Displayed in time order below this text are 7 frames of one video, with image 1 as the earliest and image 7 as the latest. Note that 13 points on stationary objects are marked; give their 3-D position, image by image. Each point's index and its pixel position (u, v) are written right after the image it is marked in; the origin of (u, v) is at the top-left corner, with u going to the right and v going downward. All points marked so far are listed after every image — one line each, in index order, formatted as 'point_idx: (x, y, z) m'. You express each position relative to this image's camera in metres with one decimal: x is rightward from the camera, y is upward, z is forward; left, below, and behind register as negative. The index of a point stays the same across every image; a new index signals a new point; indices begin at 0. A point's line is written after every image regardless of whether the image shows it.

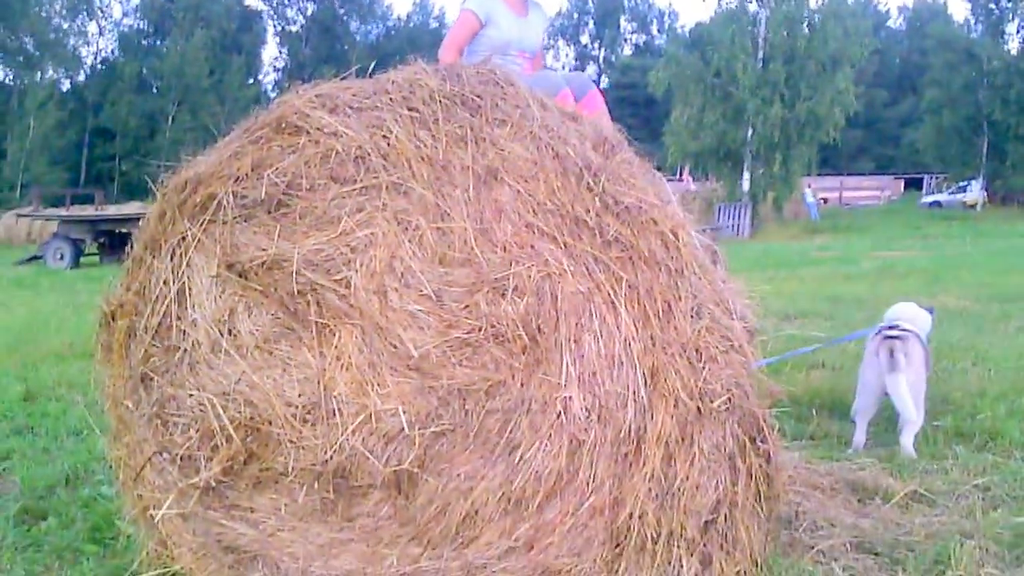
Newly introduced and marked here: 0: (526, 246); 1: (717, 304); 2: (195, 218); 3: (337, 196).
0: (0.0, +0.1, +3.6) m
1: (+0.7, -0.1, +3.7) m
2: (-1.1, +0.2, +3.8) m
3: (-0.6, +0.3, +3.7) m
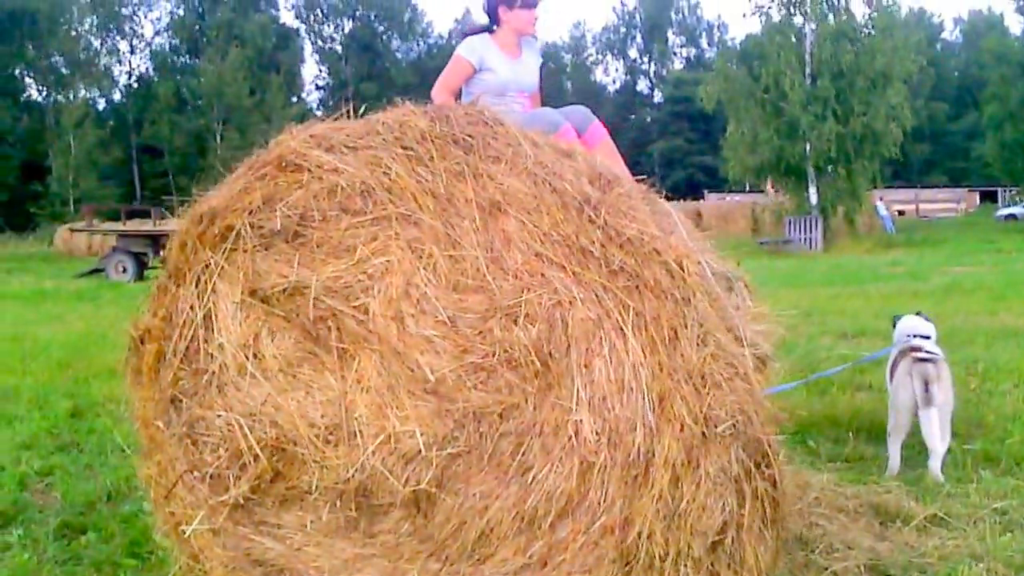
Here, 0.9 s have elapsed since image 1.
0: (+0.1, +0.1, +3.7) m
1: (+0.7, -0.1, +3.8) m
2: (-1.1, +0.1, +4.0) m
3: (-0.5, +0.2, +3.8) m
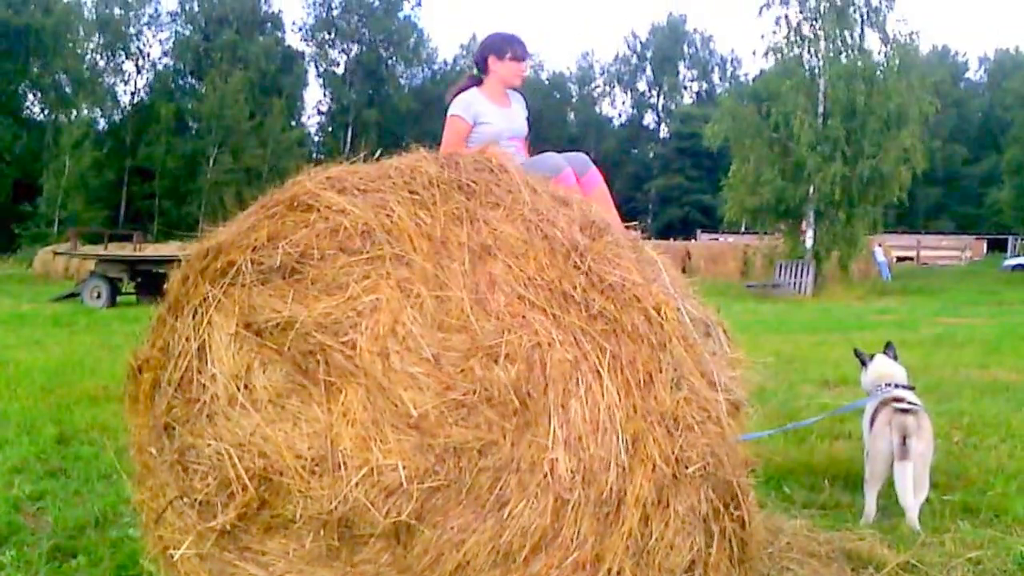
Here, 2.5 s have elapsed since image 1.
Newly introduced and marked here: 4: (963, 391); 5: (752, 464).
0: (0.0, -0.1, +3.9) m
1: (+0.6, -0.3, +4.0) m
2: (-1.1, 0.0, +4.2) m
3: (-0.6, +0.1, +4.0) m
4: (+3.8, -0.8, +9.3) m
5: (+0.9, -0.7, +4.2) m
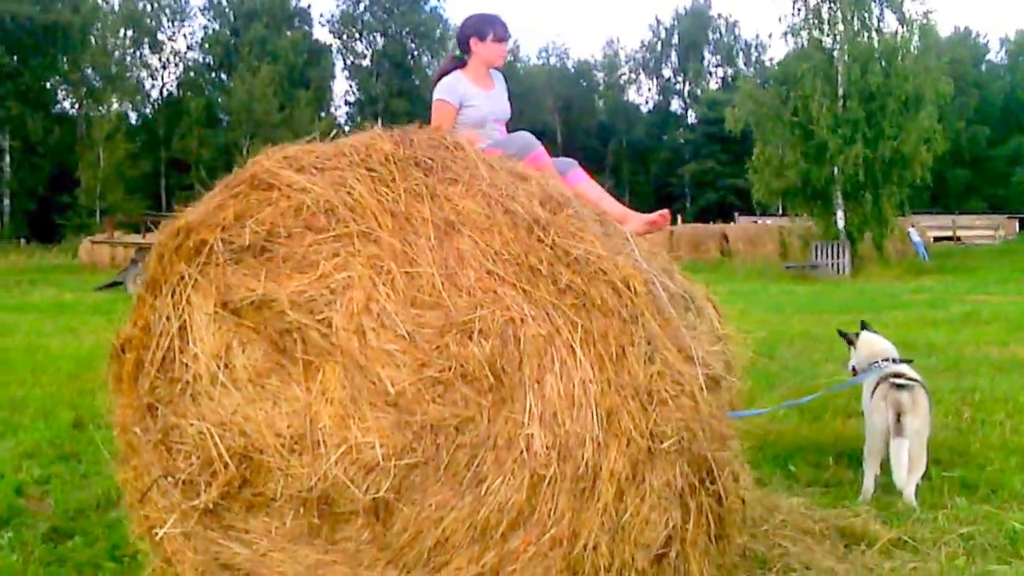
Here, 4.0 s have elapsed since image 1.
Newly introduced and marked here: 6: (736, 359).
0: (-0.1, 0.0, +3.8) m
1: (+0.6, -0.2, +3.9) m
2: (-1.2, +0.1, +4.2) m
3: (-0.7, +0.2, +4.0) m
4: (+3.9, -0.7, +9.2) m
5: (+0.8, -0.6, +4.2) m
6: (+1.0, -0.3, +4.9) m
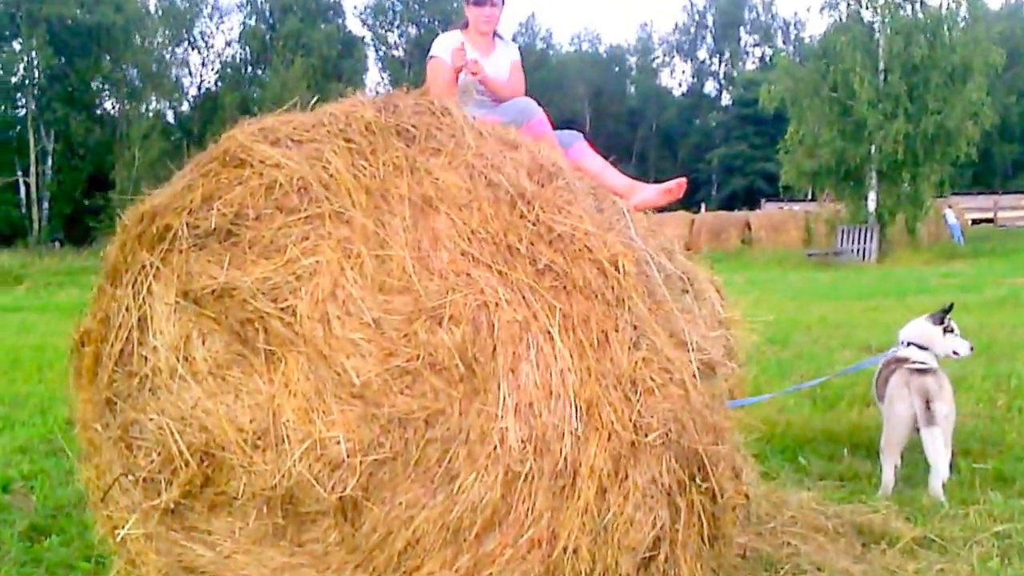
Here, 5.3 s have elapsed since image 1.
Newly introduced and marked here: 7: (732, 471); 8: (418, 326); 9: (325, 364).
0: (-0.2, 0.0, +3.6) m
1: (+0.5, -0.2, +3.6) m
2: (-1.3, +0.1, +3.9) m
3: (-0.8, +0.2, +3.7) m
4: (+4.1, -0.5, +8.8) m
5: (+0.8, -0.5, +3.9) m
6: (+0.9, -0.2, +4.6) m
7: (+0.8, -0.6, +3.9) m
8: (-0.3, -0.1, +3.5) m
9: (-0.6, -0.2, +3.6) m
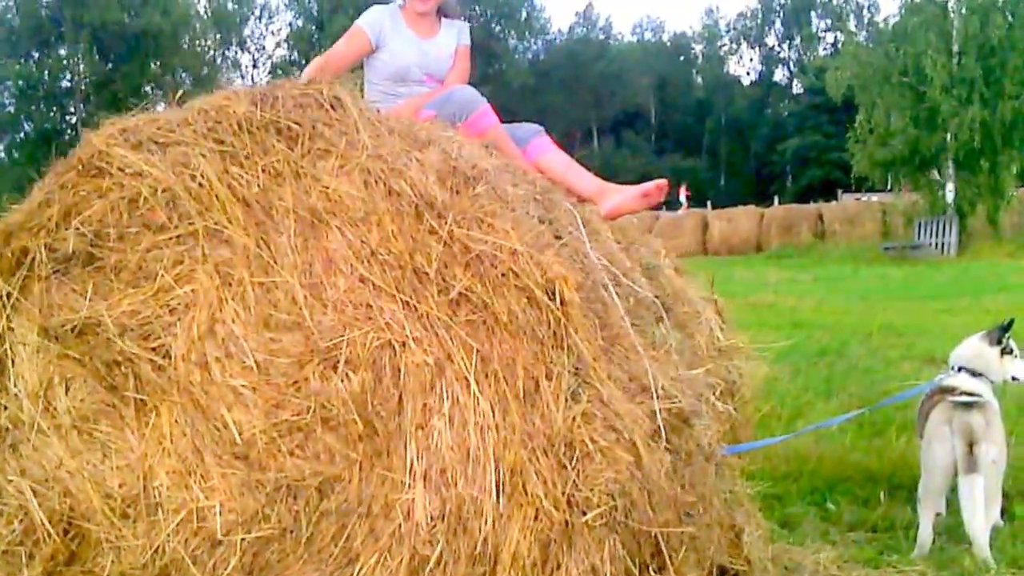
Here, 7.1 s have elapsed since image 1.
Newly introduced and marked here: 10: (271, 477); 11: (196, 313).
0: (-0.4, 0.0, +2.9) m
1: (+0.3, -0.2, +2.9) m
2: (-1.5, 0.0, +3.3) m
3: (-1.0, +0.1, +3.1) m
4: (+4.2, -0.5, +7.8) m
5: (+0.6, -0.6, +3.1) m
6: (+0.8, -0.3, +3.8) m
7: (+0.6, -0.7, +3.1) m
8: (-0.5, -0.2, +2.8) m
9: (-0.8, -0.3, +2.9) m
10: (-0.6, -0.5, +2.8) m
11: (-0.9, -0.1, +3.0) m
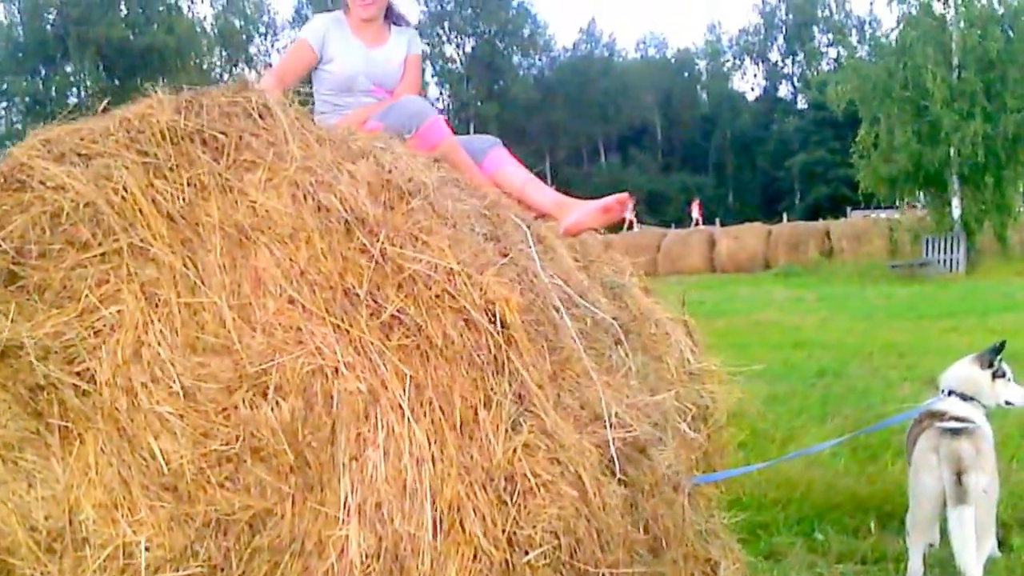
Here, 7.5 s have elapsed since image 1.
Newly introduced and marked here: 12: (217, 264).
0: (-0.5, -0.1, +2.7) m
1: (+0.1, -0.3, +2.7) m
2: (-1.6, 0.0, +3.1) m
3: (-1.1, +0.1, +2.9) m
4: (+4.1, -0.7, +7.5) m
5: (+0.4, -0.6, +2.9) m
6: (+0.7, -0.4, +3.6) m
7: (+0.4, -0.8, +2.9) m
8: (-0.7, -0.3, +2.6) m
9: (-1.0, -0.4, +2.7) m
10: (-0.8, -0.5, +2.6) m
11: (-1.0, -0.1, +2.8) m
12: (-0.7, +0.1, +2.8) m
